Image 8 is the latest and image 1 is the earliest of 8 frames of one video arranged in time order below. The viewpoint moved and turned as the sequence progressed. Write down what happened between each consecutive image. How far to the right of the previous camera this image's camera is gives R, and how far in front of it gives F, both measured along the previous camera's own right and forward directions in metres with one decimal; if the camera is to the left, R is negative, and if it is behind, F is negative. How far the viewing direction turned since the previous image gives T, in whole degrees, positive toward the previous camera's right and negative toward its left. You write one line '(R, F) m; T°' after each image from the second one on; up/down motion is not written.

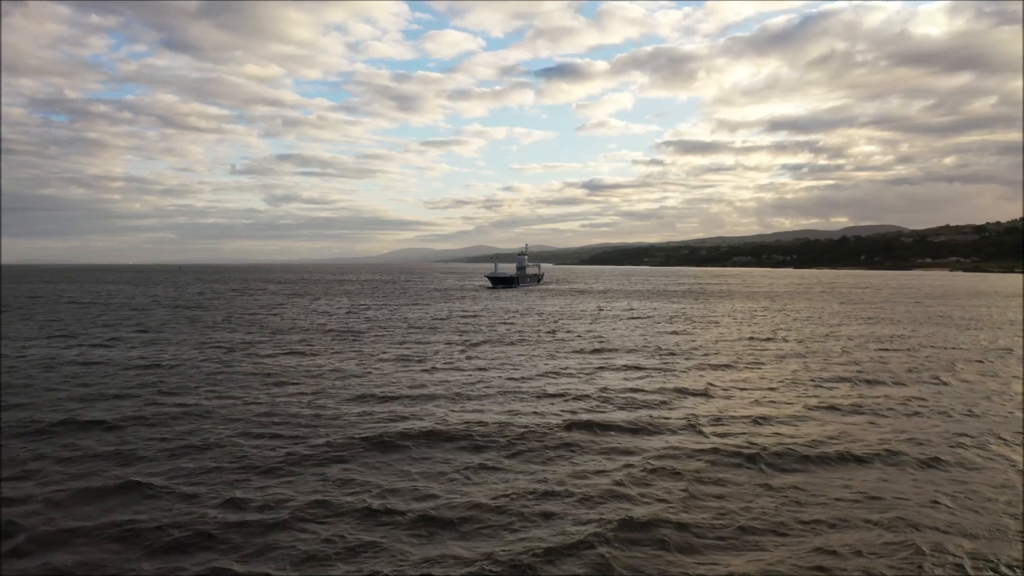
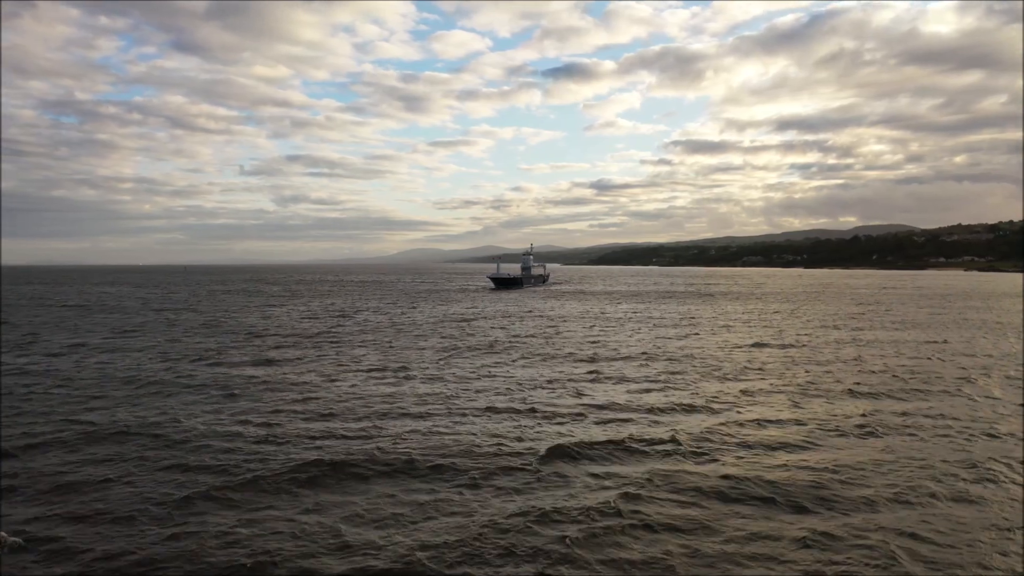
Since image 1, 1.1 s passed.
(+0.2, +0.7) m; -1°
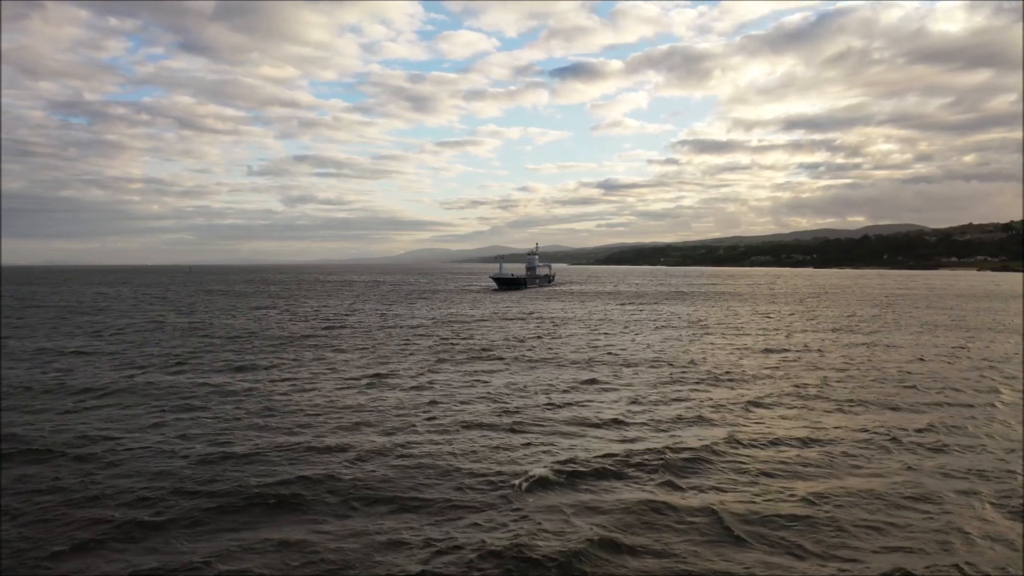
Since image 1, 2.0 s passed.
(+0.1, +0.6) m; -1°
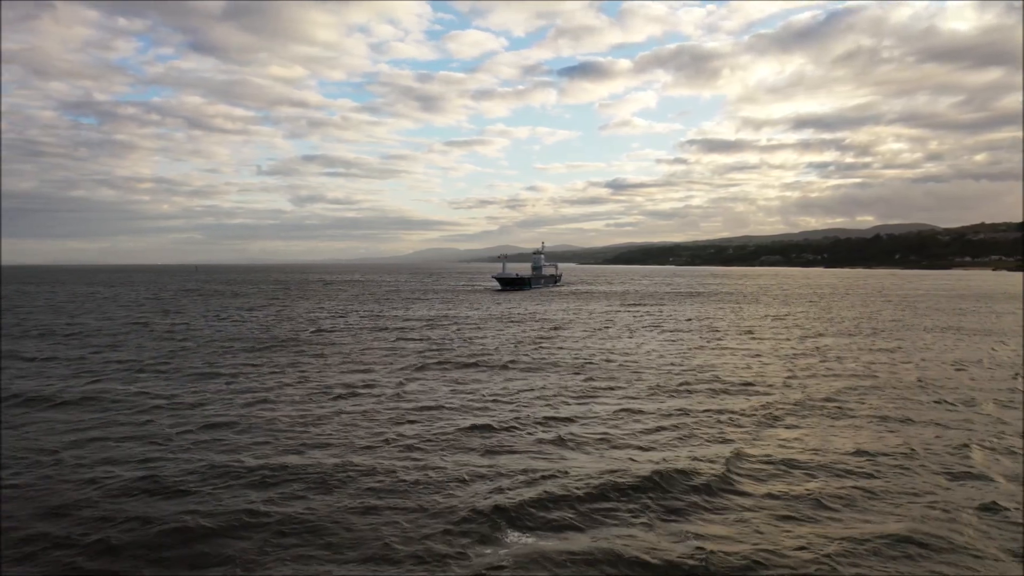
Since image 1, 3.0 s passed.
(+0.2, +0.8) m; -1°
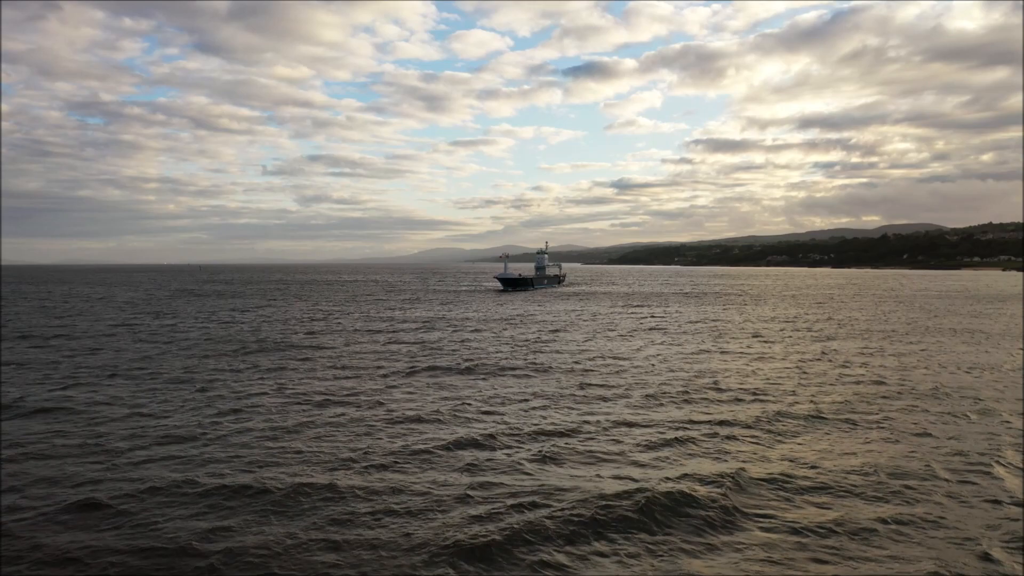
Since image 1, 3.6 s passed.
(+0.1, +0.4) m; 0°
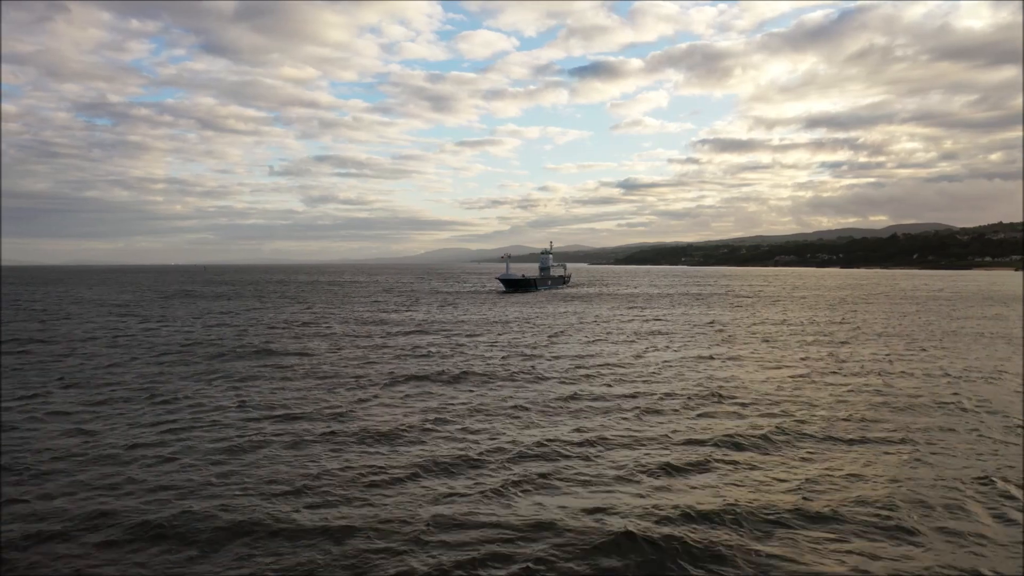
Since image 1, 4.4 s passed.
(+0.1, +0.6) m; -1°
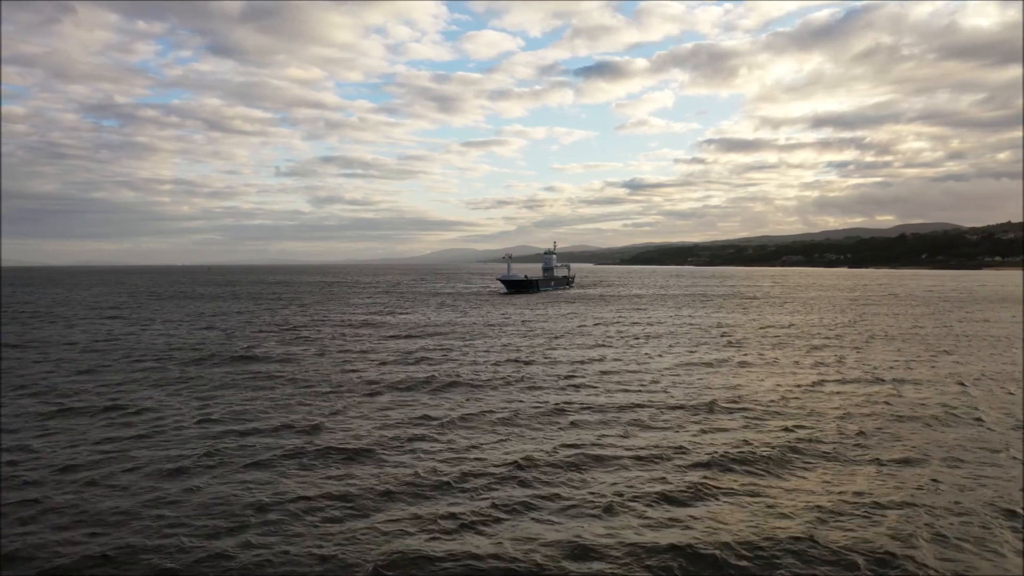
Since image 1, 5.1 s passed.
(+0.2, +0.4) m; -1°
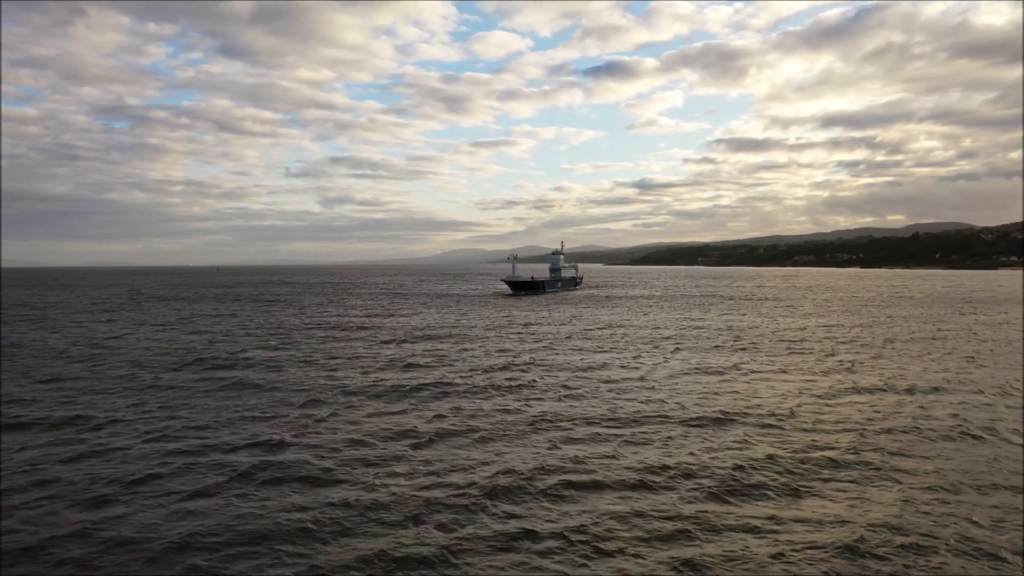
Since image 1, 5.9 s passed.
(+0.1, +0.7) m; -1°
